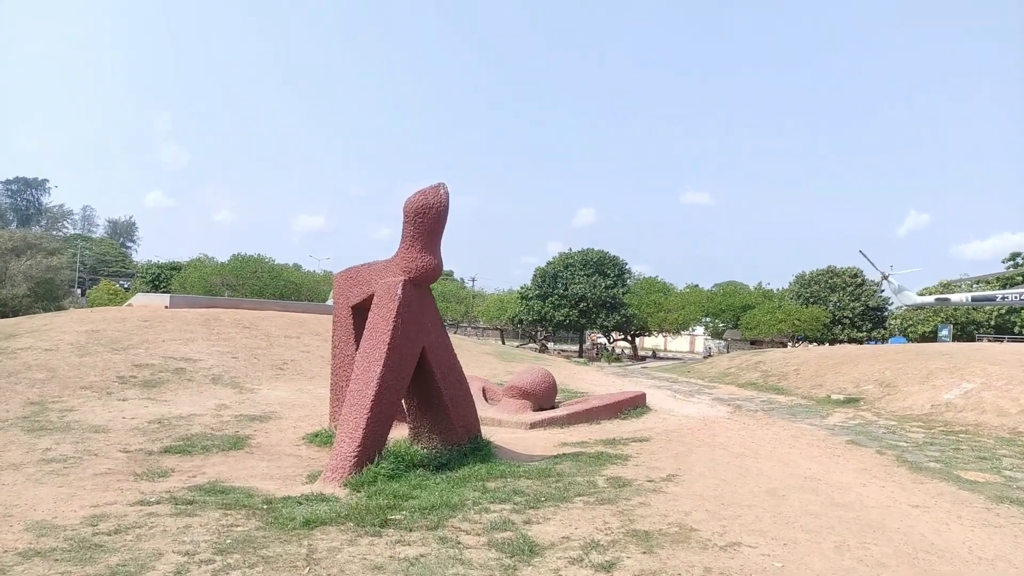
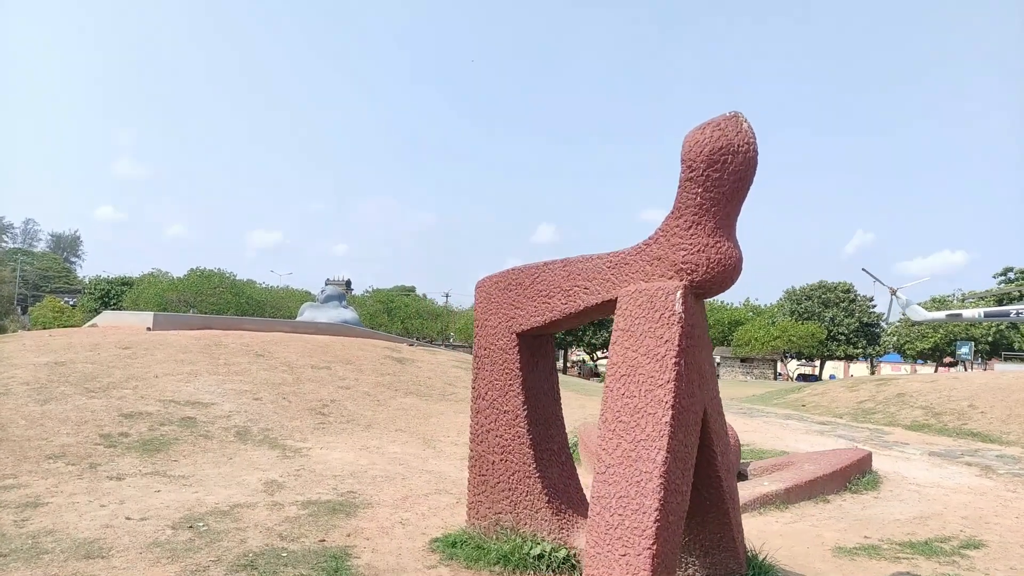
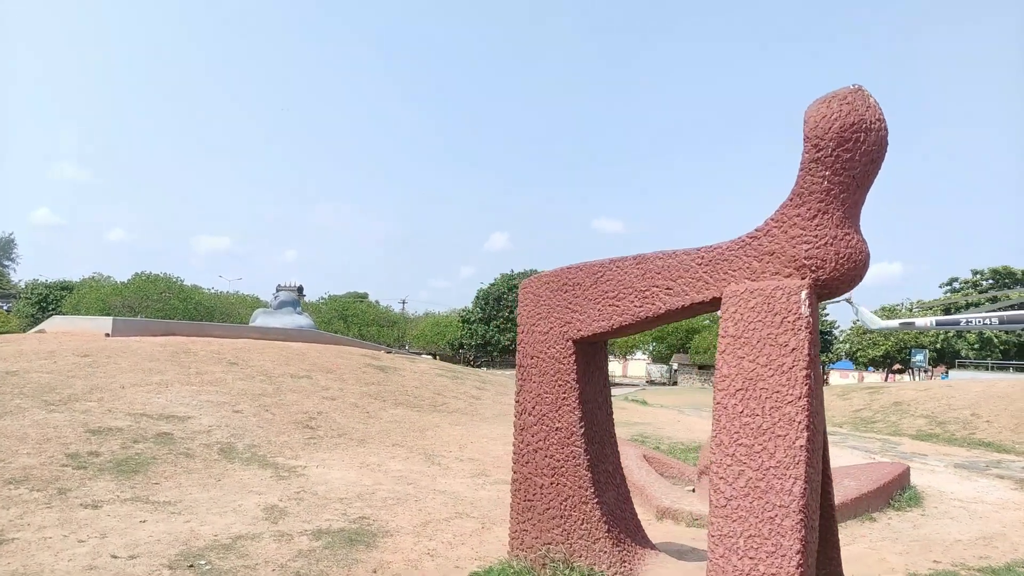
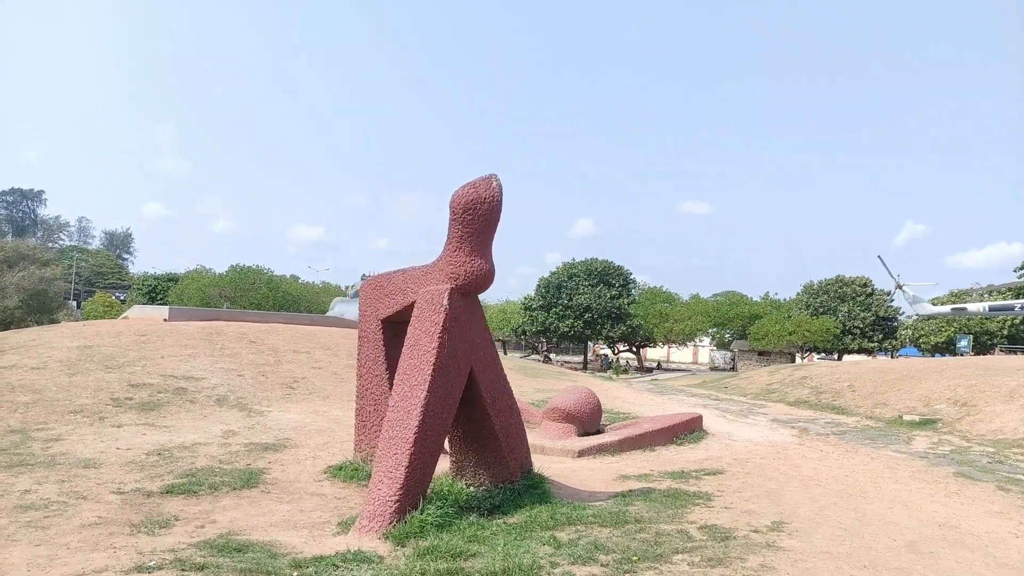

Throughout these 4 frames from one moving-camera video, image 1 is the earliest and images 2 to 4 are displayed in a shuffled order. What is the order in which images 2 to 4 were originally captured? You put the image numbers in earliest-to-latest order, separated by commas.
4, 2, 3
